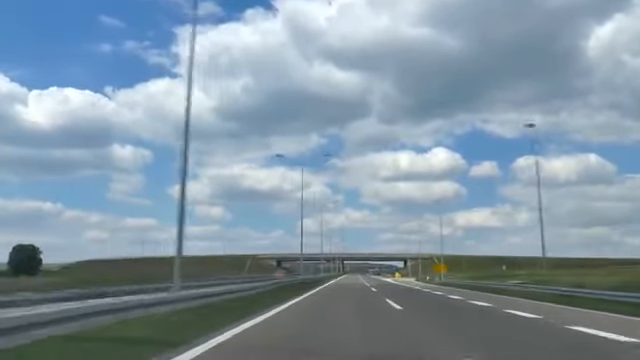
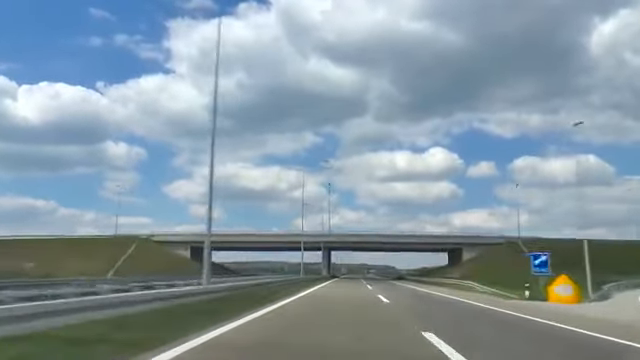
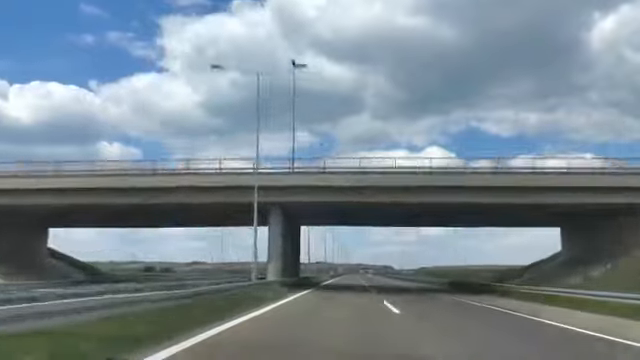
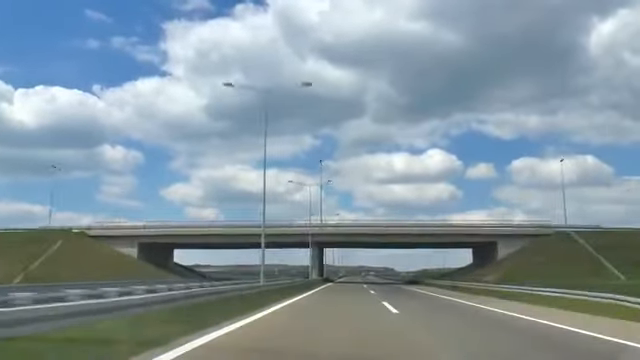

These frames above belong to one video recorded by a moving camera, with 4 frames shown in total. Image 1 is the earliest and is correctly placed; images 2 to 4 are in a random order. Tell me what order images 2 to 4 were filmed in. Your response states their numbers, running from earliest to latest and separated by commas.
2, 4, 3
